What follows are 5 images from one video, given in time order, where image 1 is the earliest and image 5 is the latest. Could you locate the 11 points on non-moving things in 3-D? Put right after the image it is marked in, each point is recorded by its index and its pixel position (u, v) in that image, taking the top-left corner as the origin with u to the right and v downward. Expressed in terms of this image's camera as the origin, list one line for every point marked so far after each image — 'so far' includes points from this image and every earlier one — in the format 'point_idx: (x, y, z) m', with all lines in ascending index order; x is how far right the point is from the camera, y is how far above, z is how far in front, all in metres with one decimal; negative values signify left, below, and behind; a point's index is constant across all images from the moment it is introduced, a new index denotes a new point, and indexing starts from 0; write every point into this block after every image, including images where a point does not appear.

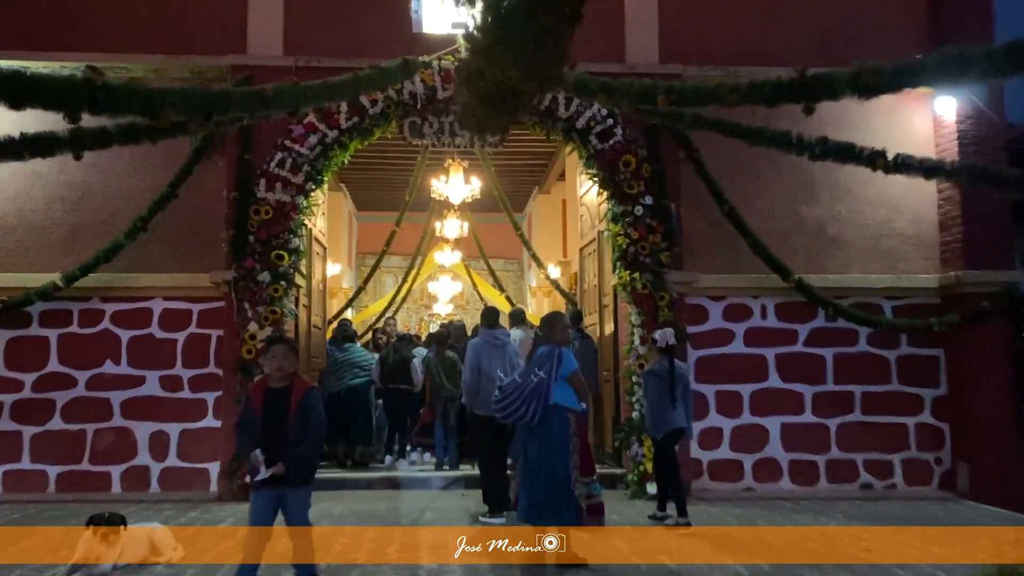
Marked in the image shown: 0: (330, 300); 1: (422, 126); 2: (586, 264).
0: (-3.7, -0.3, +18.5) m
1: (-0.7, +1.2, +6.8) m
2: (+0.7, +0.2, +8.5) m
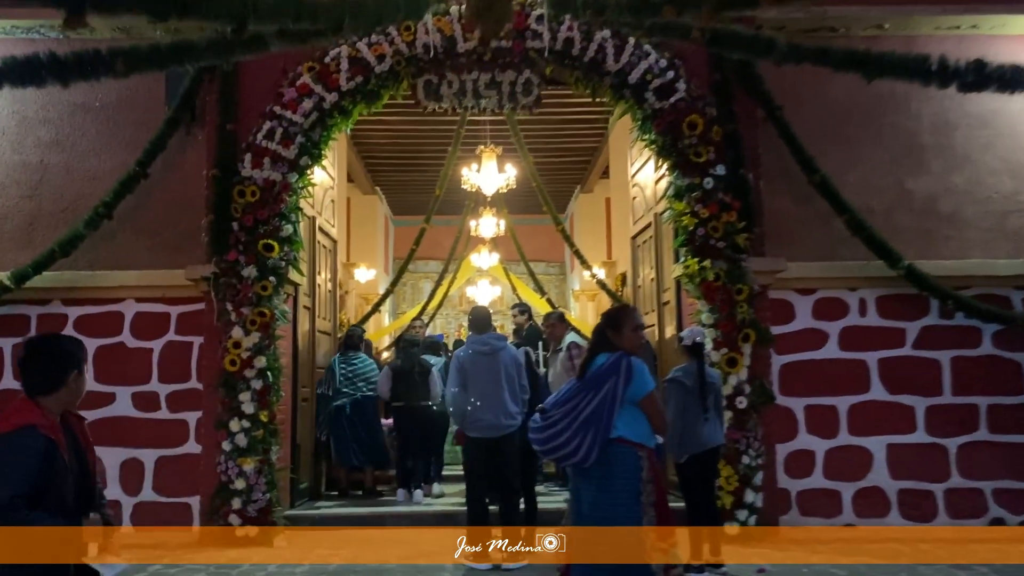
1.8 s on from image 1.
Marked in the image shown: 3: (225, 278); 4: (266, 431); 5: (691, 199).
0: (-2.9, -0.4, +17.4) m
1: (-0.5, +1.3, +5.6) m
2: (+1.0, +0.3, +7.2) m
3: (-1.7, +0.1, +5.3) m
4: (-1.5, -0.9, +5.3) m
5: (+1.1, +0.5, +5.5) m
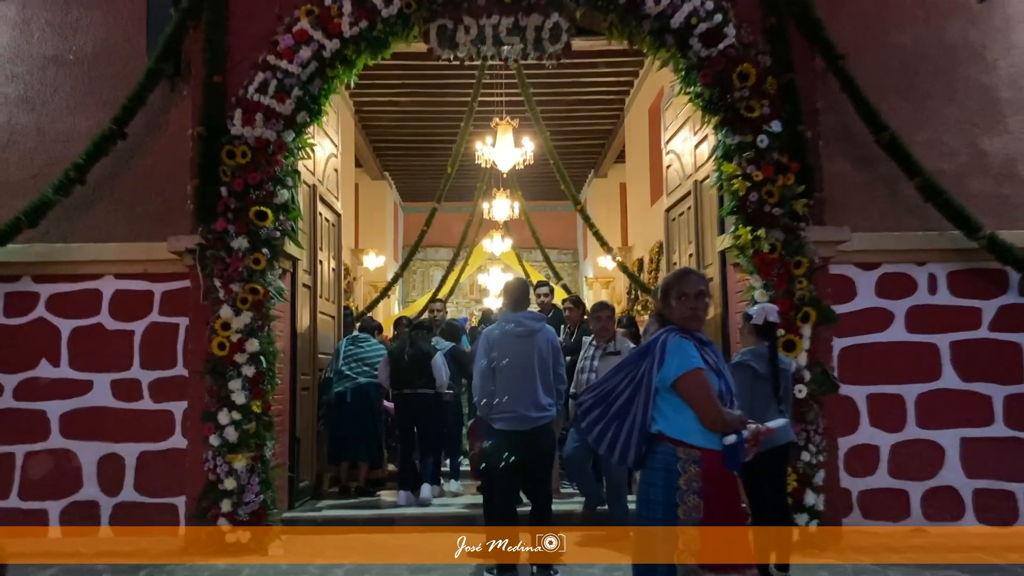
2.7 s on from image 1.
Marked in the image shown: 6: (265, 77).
0: (-2.7, -0.1, +16.8) m
1: (-0.3, +1.4, +4.9) m
2: (+1.2, +0.4, +6.5) m
3: (-1.6, +0.2, +4.7) m
4: (-1.3, -0.7, +4.6) m
5: (+1.2, +0.7, +4.8) m
6: (-1.3, +1.1, +4.8) m
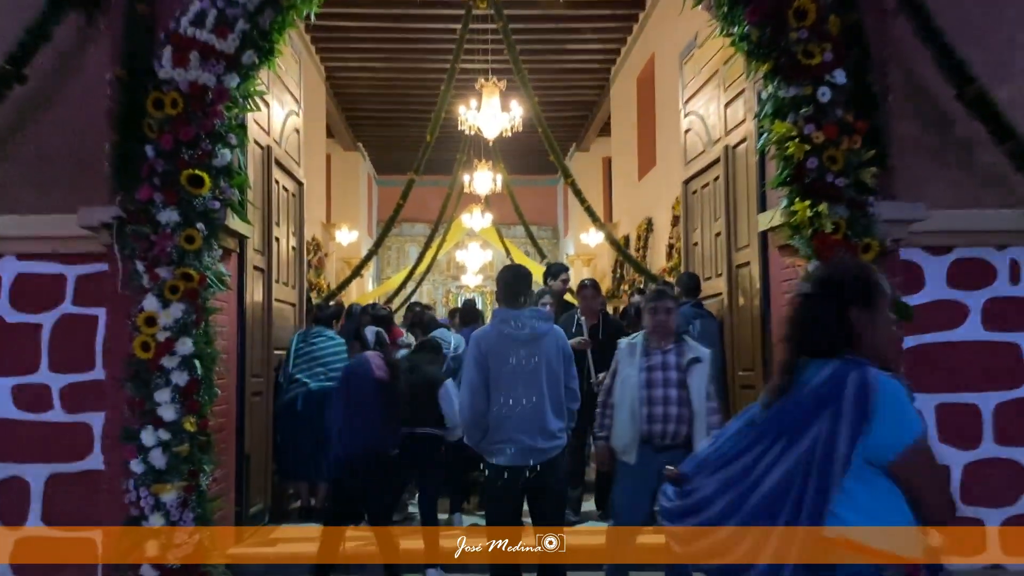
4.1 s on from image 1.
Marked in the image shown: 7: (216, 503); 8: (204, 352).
0: (-3.0, +0.3, +15.8) m
1: (-0.3, +1.5, +3.9) m
2: (+1.1, +0.5, +5.6) m
3: (-1.6, +0.3, +3.7) m
4: (-1.3, -0.7, +3.7) m
5: (+1.2, +0.7, +3.9) m
6: (-1.3, +1.2, +3.8) m
7: (-1.3, -0.9, +3.8) m
8: (-1.3, -0.3, +3.7) m
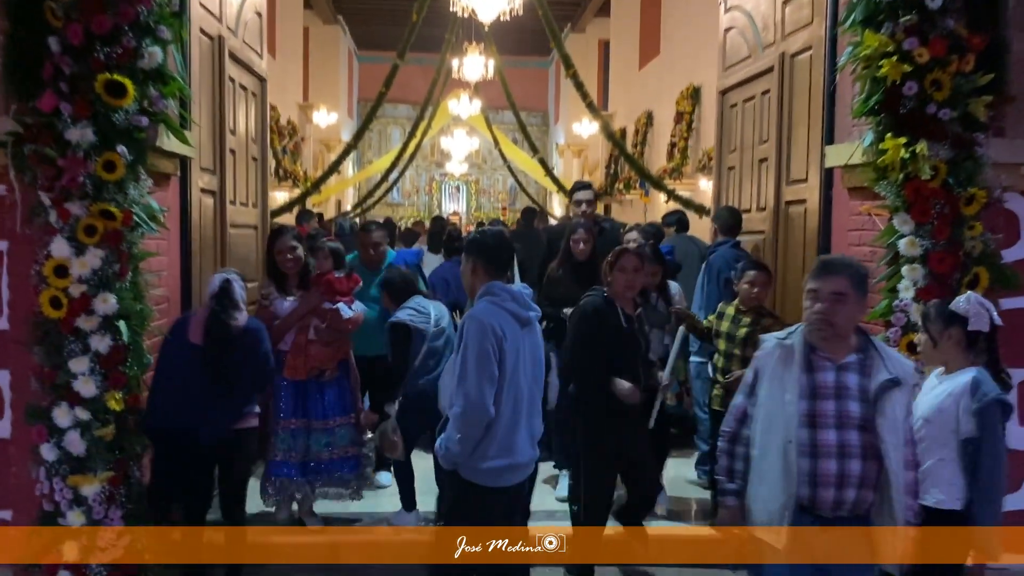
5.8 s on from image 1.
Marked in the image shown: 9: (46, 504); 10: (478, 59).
0: (-3.2, +2.2, +14.8) m
1: (-0.2, +1.7, +2.9) m
2: (+1.2, +0.9, +4.7) m
3: (-1.5, +0.5, +2.9) m
4: (-1.3, -0.5, +3.0) m
5: (+1.3, +0.9, +3.0) m
6: (-1.3, +1.4, +2.8) m
7: (-1.3, -0.7, +3.1) m
8: (-1.3, -0.1, +2.9) m
9: (-1.5, -0.7, +2.9) m
10: (-0.5, +3.2, +12.3) m
